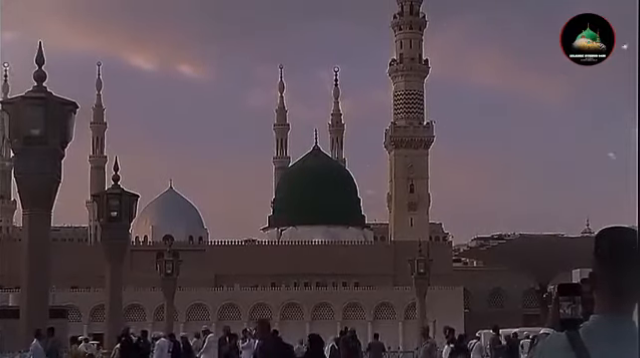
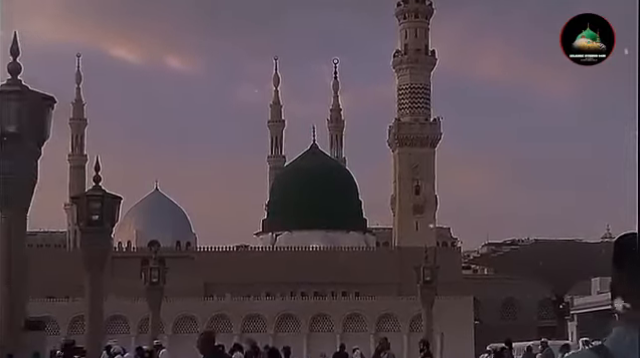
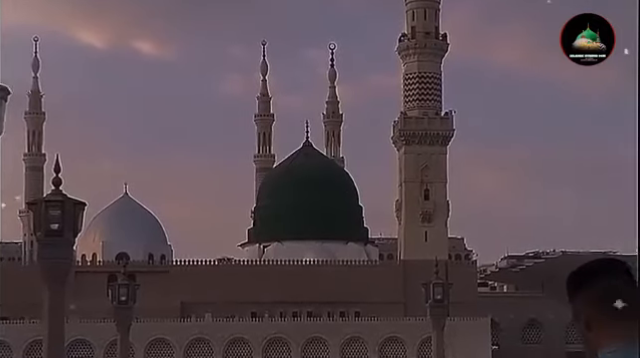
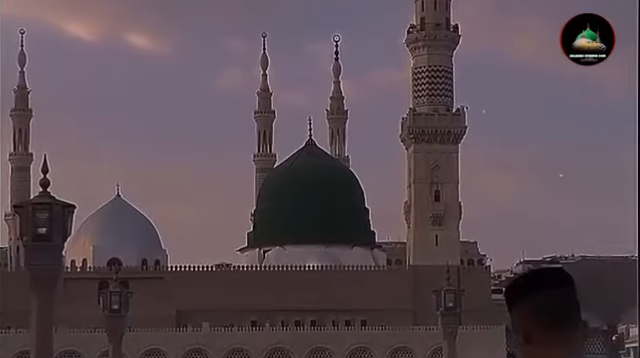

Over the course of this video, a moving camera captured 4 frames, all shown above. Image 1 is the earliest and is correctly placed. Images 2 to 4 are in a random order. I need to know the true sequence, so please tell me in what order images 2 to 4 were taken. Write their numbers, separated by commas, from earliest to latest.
2, 3, 4
